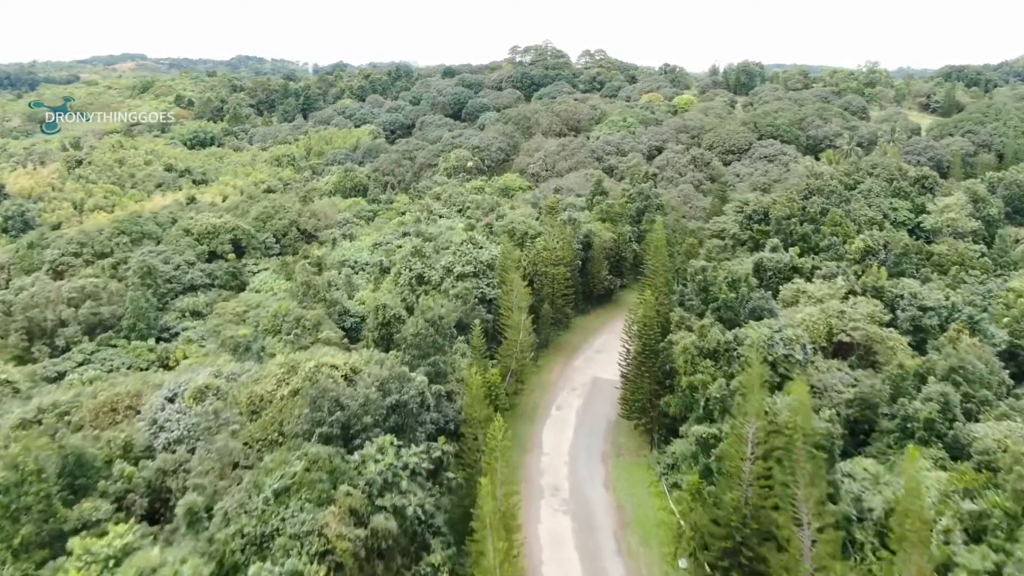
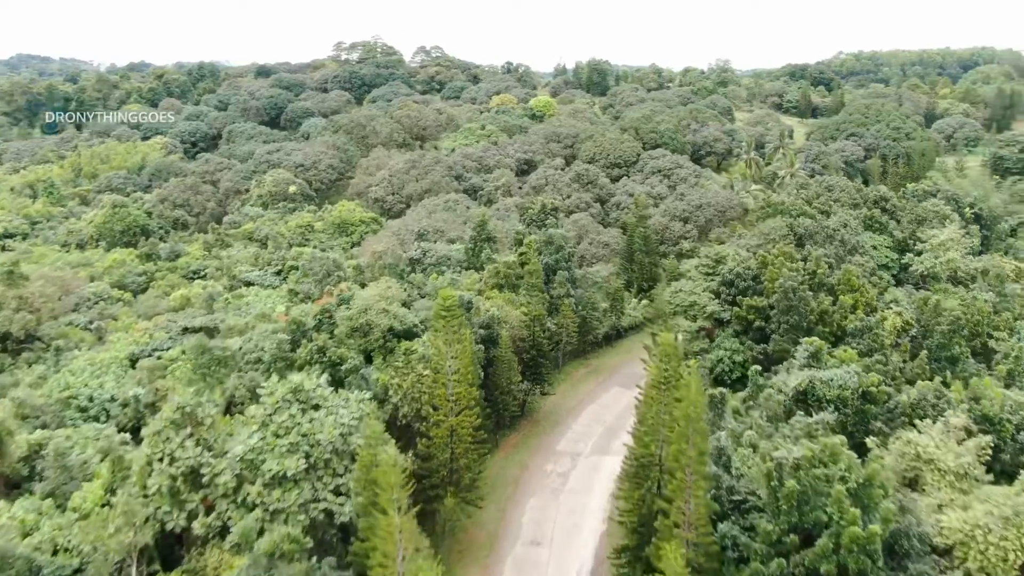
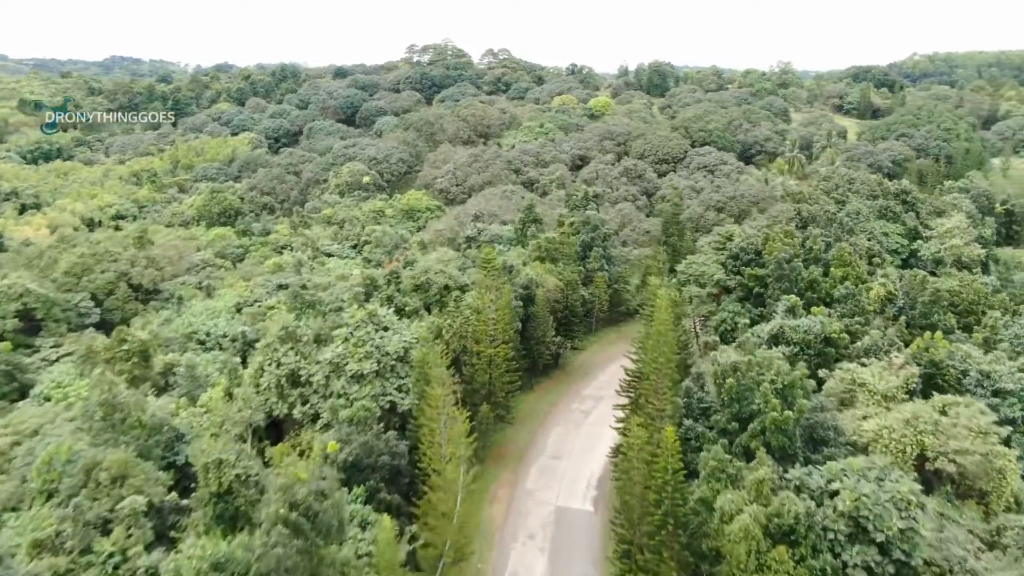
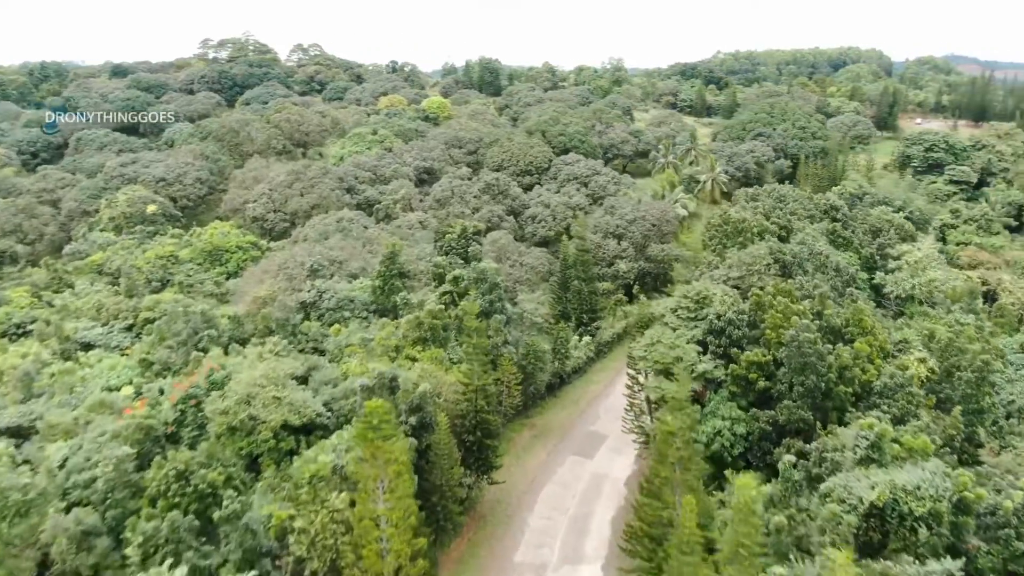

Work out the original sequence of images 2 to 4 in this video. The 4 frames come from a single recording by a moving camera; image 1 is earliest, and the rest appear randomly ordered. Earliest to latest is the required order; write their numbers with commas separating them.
3, 2, 4
